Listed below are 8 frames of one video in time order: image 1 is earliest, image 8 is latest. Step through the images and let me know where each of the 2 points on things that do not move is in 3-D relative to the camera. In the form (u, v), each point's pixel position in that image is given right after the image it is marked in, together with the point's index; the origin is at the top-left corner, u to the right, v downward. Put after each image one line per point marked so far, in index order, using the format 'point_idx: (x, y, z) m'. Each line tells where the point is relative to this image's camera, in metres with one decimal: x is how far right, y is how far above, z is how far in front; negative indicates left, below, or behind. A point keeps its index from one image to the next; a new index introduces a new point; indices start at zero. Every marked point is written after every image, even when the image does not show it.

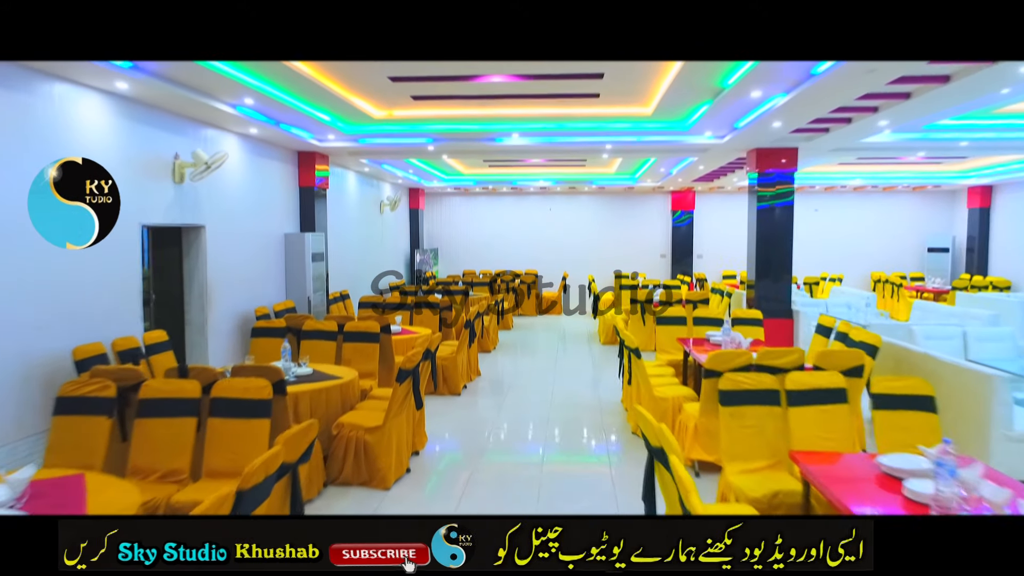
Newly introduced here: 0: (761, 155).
0: (+4.0, +2.1, +8.3) m
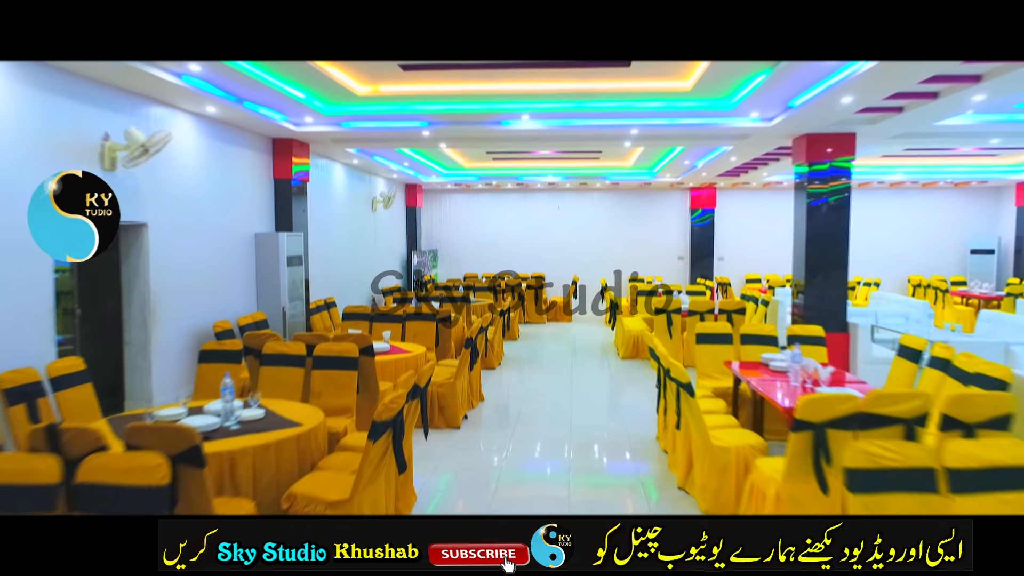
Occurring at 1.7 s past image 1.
0: (+4.1, +2.0, +7.1) m
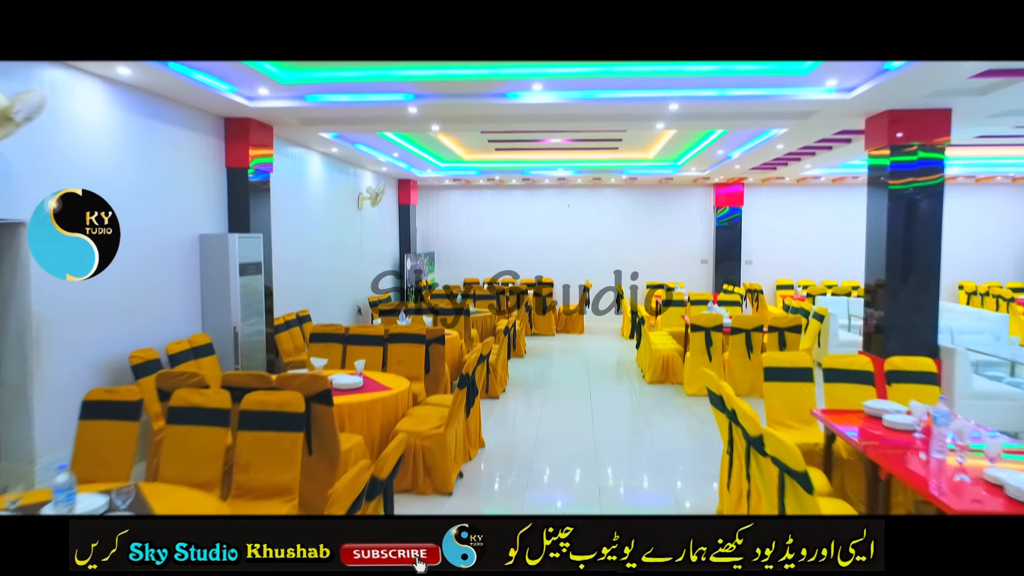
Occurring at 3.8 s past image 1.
0: (+4.2, +1.8, +5.7) m
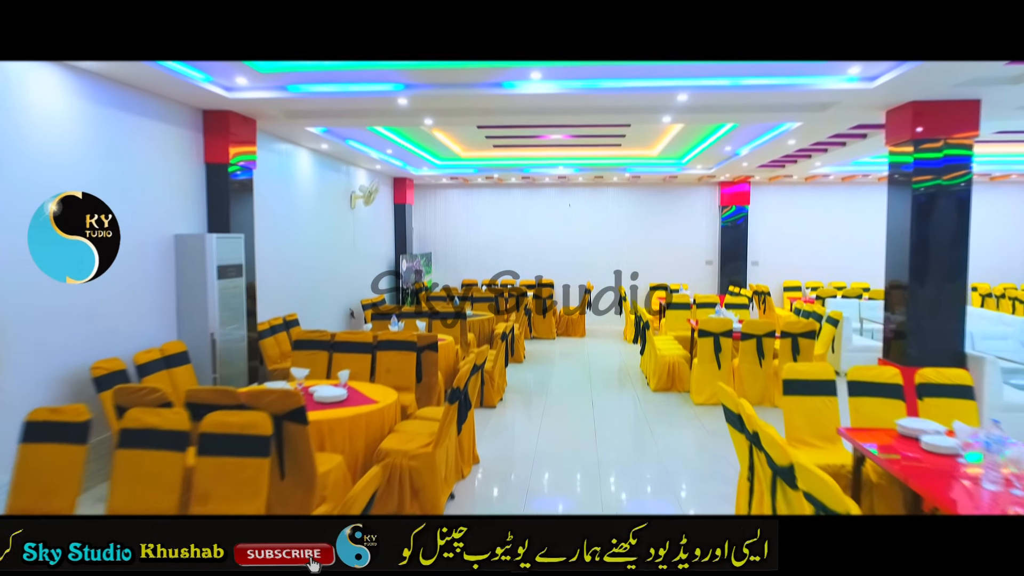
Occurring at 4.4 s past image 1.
0: (+4.1, +1.8, +5.4) m
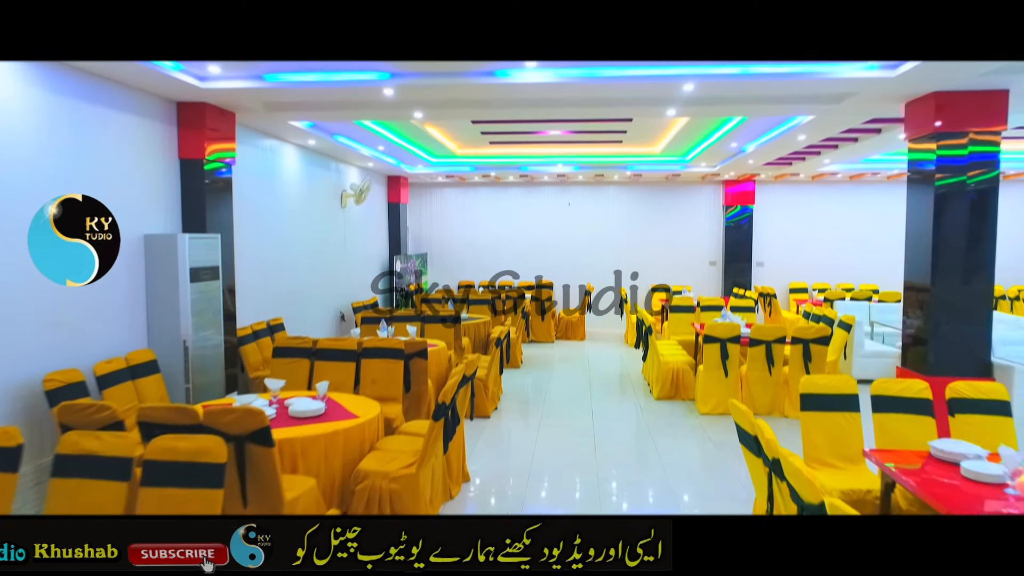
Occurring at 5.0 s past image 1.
0: (+4.1, +1.7, +5.0) m
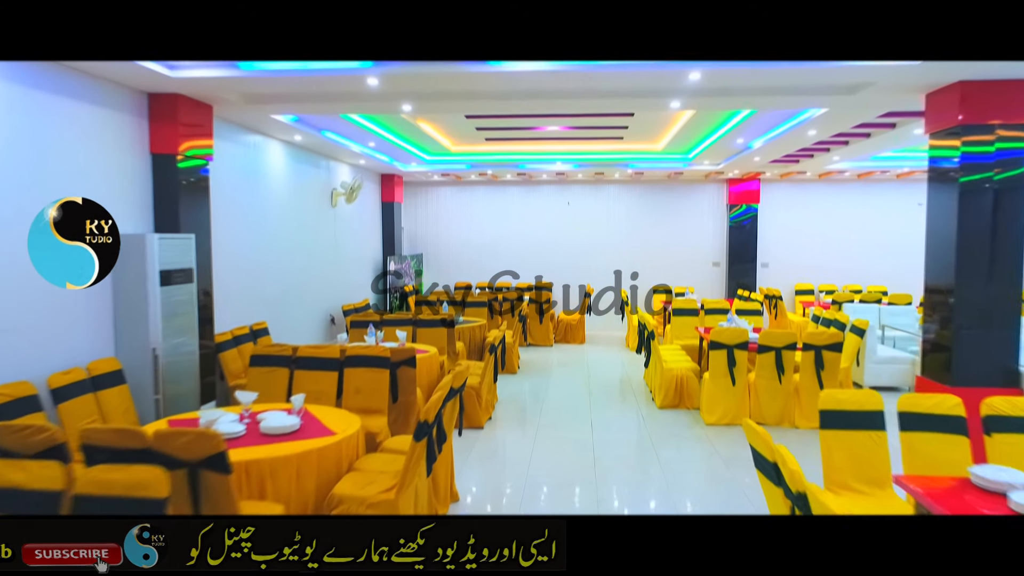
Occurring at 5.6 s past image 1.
0: (+4.0, +1.7, +4.7) m
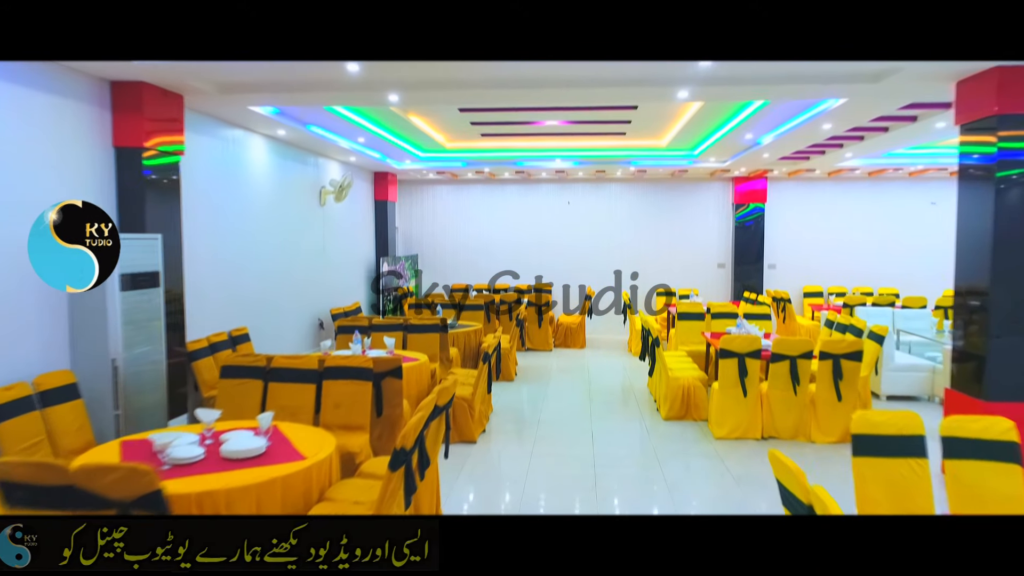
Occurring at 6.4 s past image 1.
0: (+4.0, +1.7, +4.3) m
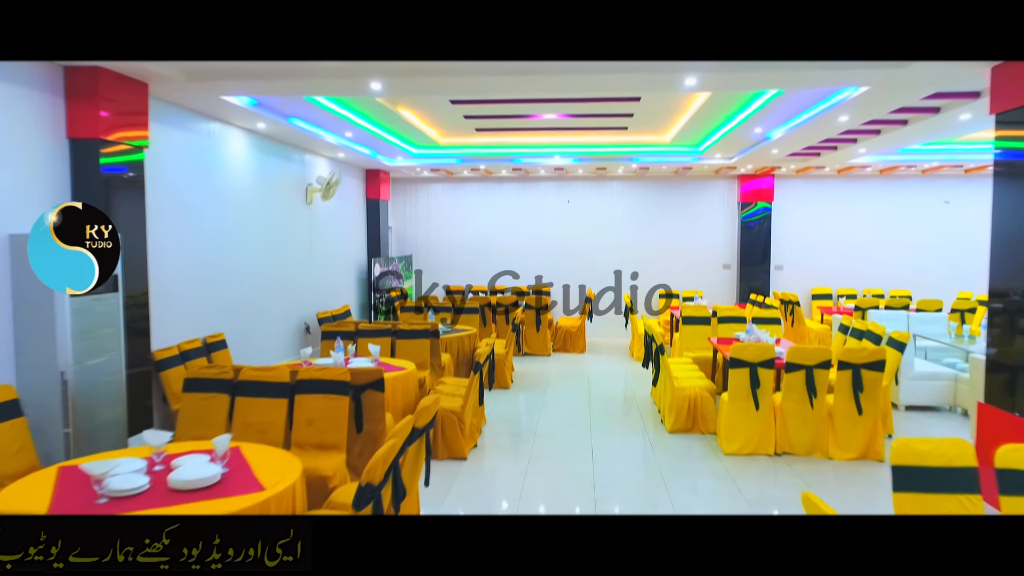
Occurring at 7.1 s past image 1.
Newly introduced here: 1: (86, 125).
0: (+3.9, +1.6, +3.9) m
1: (-3.4, +1.3, +4.2) m
